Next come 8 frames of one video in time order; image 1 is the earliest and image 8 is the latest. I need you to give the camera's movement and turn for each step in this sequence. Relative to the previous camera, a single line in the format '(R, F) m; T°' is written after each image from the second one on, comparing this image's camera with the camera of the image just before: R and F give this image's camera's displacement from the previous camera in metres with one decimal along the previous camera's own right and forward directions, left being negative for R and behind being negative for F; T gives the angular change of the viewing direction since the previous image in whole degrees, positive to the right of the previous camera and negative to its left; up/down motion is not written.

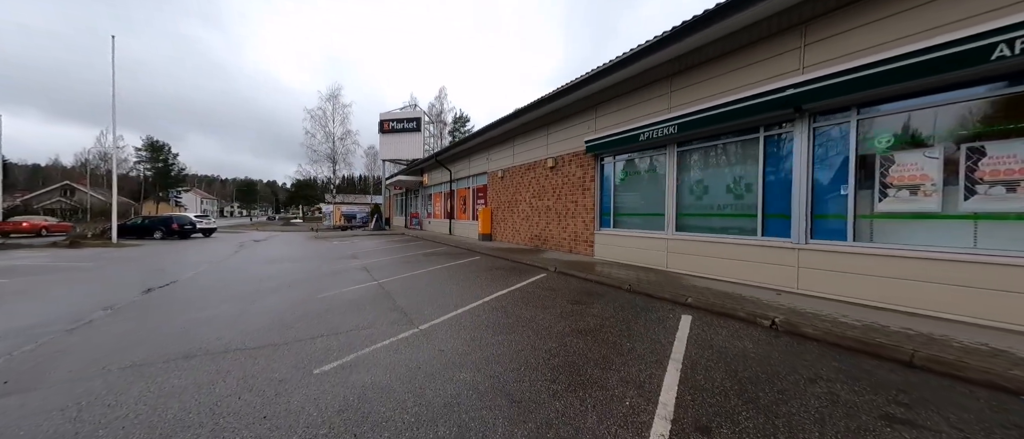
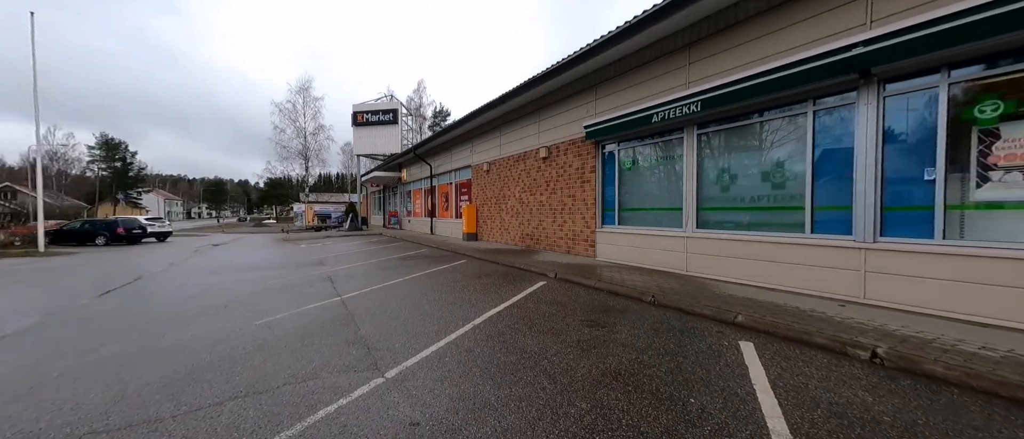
(-0.2, +1.1) m; +3°
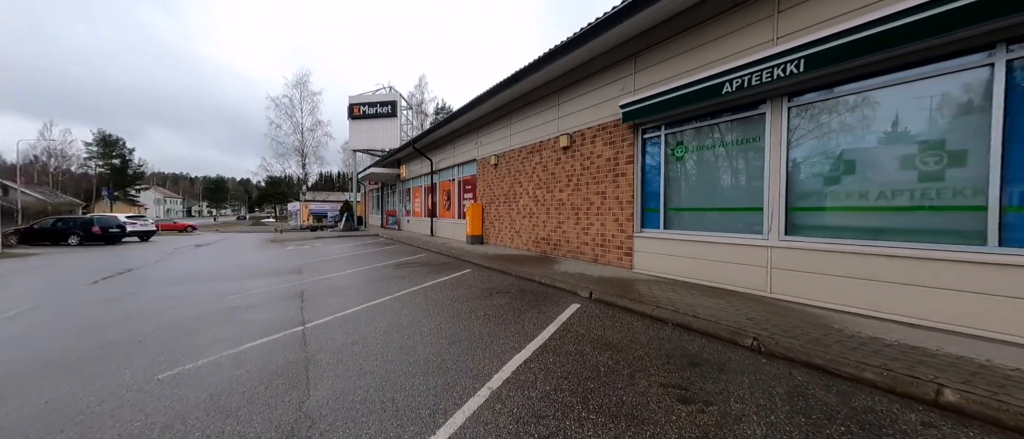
(-0.3, +1.4) m; 0°
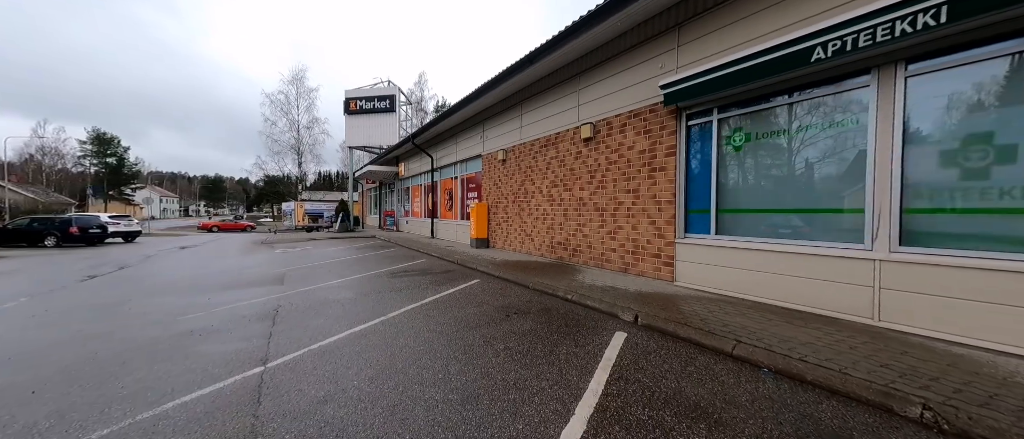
(-0.3, +0.9) m; 0°
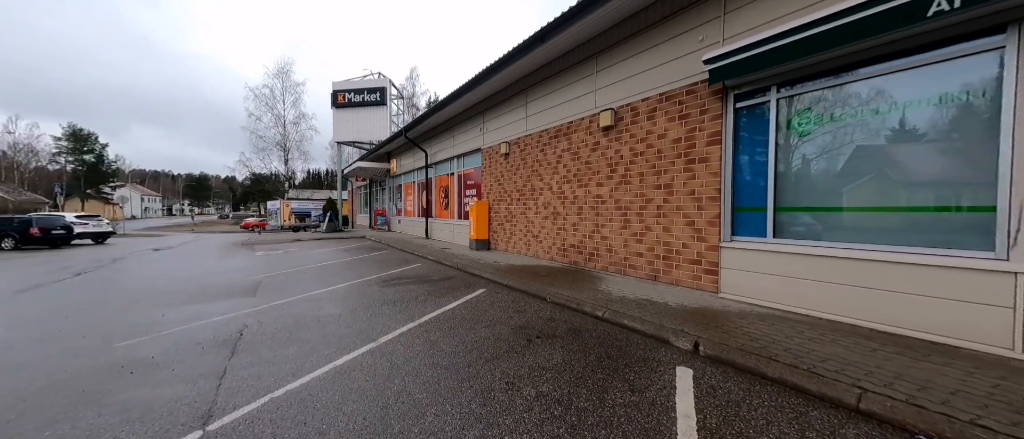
(-0.3, +0.8) m; +1°
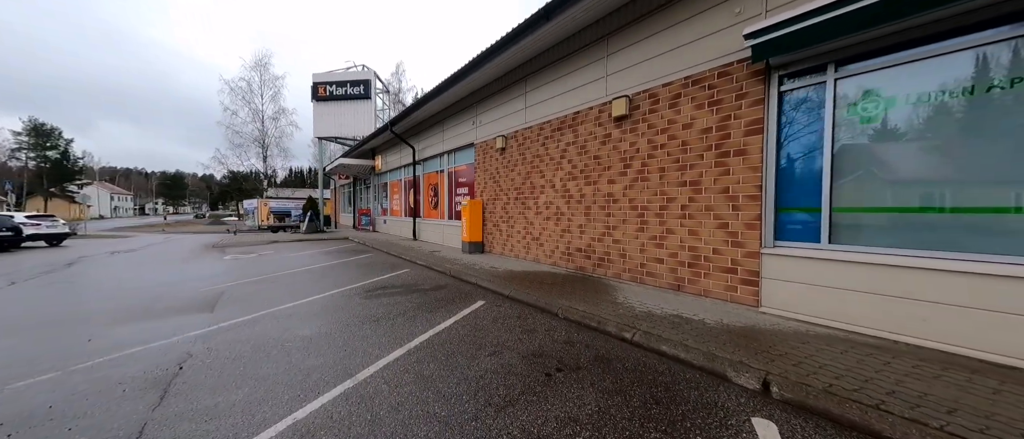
(-0.2, +0.7) m; +2°
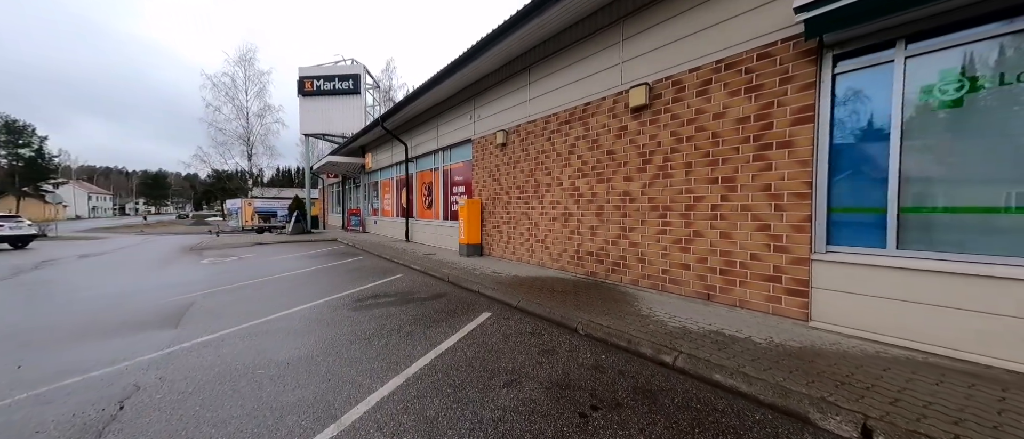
(-0.2, +0.5) m; +2°
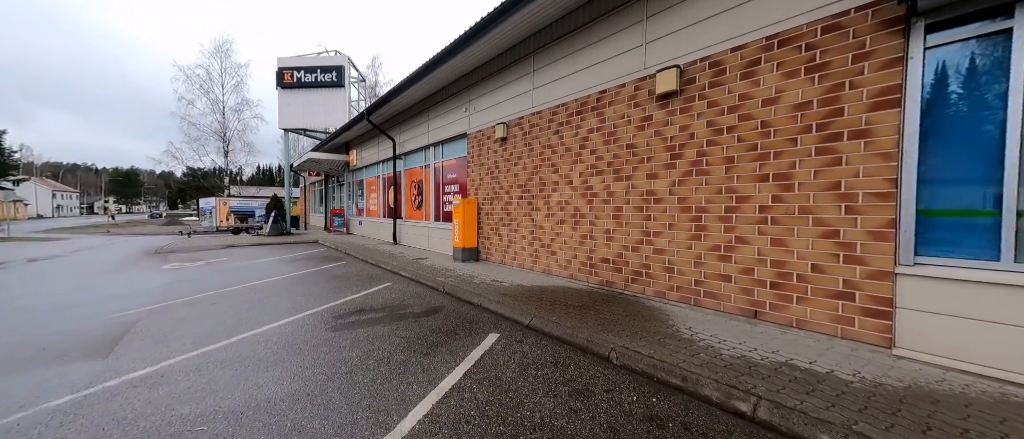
(-0.3, +0.7) m; +2°
